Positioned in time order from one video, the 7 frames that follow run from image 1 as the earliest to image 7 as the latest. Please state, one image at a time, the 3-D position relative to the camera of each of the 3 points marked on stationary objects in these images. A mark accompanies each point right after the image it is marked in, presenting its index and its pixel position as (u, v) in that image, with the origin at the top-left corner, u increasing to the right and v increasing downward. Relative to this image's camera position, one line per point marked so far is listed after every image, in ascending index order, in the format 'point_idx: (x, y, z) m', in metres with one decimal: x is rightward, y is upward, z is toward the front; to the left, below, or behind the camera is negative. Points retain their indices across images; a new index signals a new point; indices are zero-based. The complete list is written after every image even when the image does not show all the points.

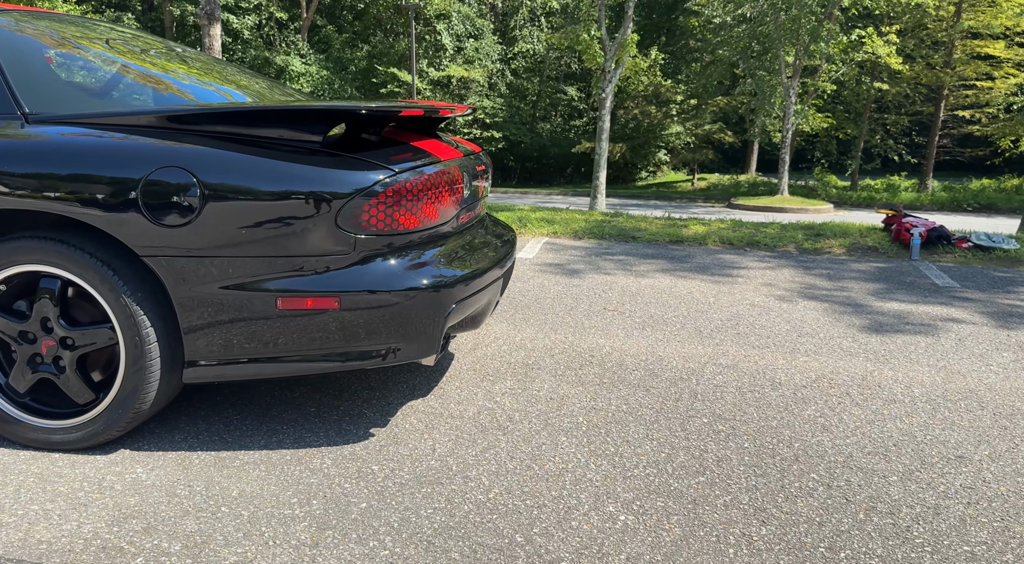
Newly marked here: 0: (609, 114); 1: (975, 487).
0: (+2.0, +3.5, +14.7) m
1: (+1.5, -0.7, +2.4) m
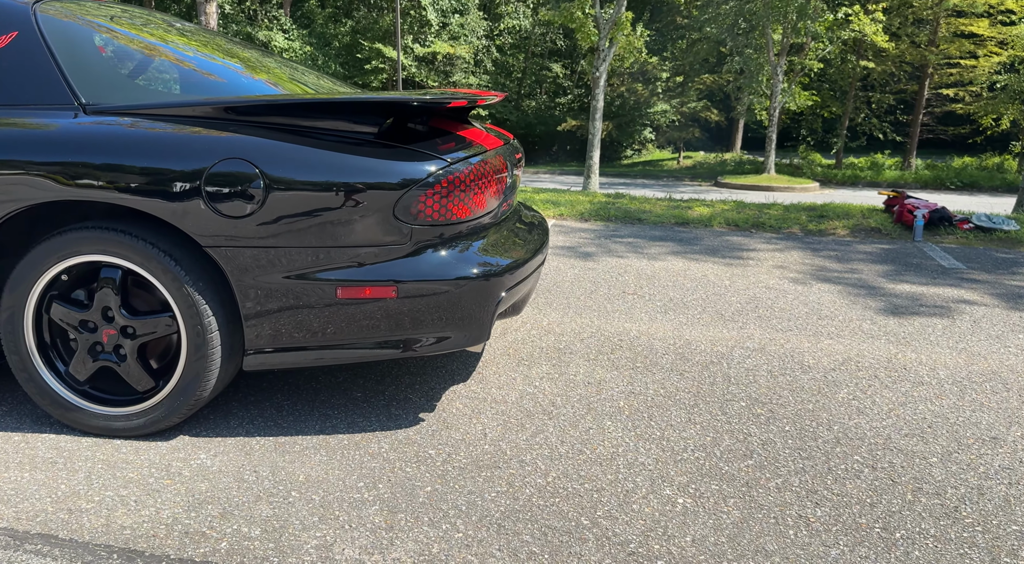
0: (+2.1, +3.9, +14.7) m
1: (+1.7, -0.6, +2.5) m
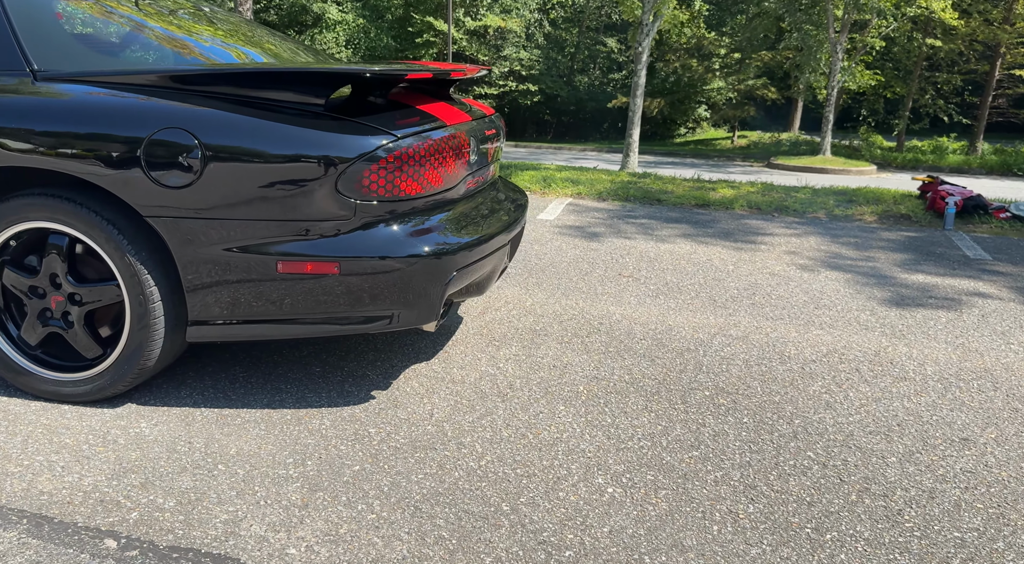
0: (+2.6, +4.3, +14.4) m
1: (+1.5, -0.6, +2.4) m
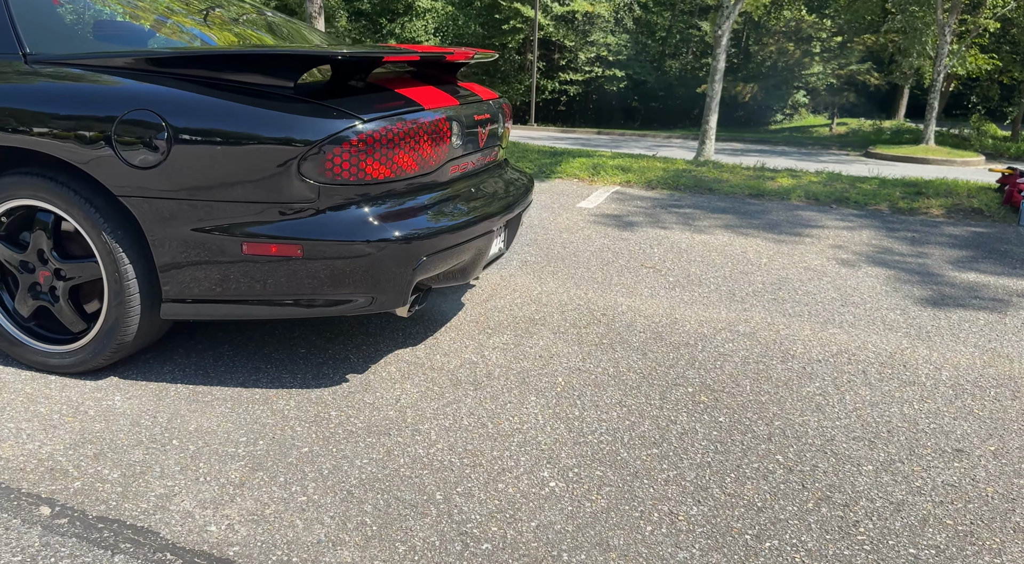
0: (+3.7, +4.4, +14.0) m
1: (+1.4, -0.6, +2.2) m
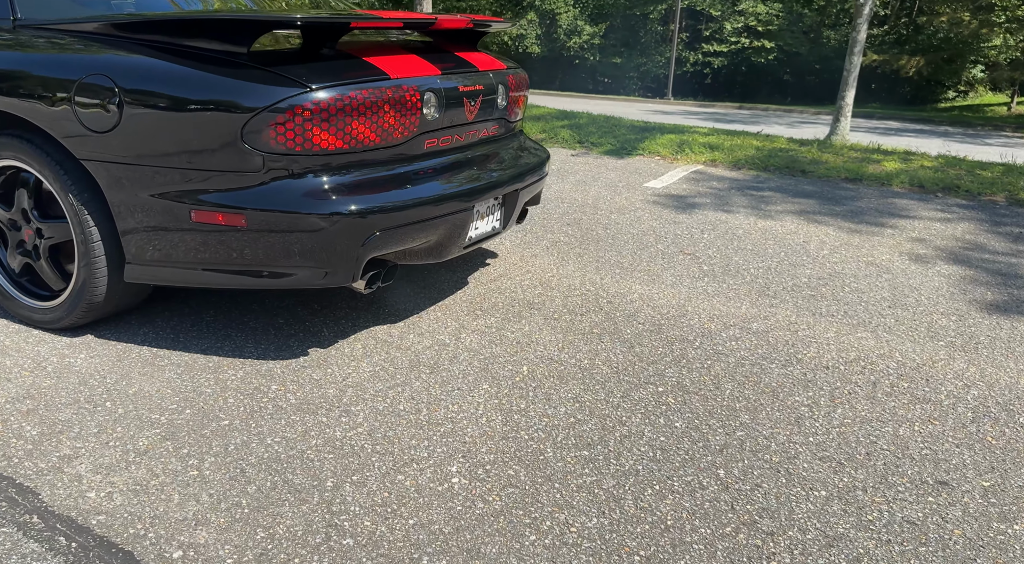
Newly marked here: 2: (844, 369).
0: (+5.4, +4.6, +13.0) m
1: (+1.1, -0.6, +1.9) m
2: (+1.4, -0.4, +2.9) m
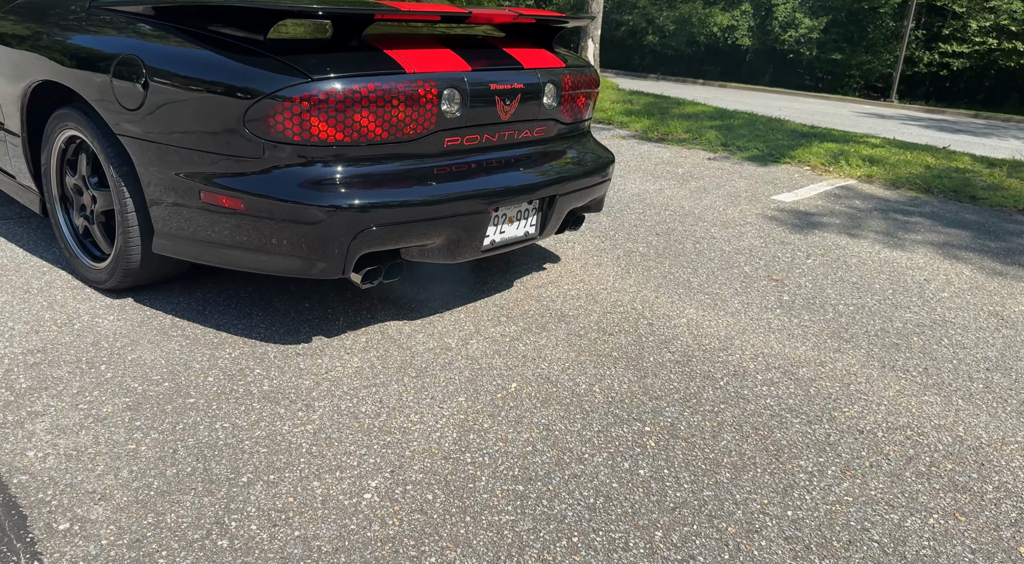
0: (+7.9, +4.0, +11.4) m
1: (+0.8, -0.8, +1.6) m
2: (+1.3, -0.6, +2.5) m
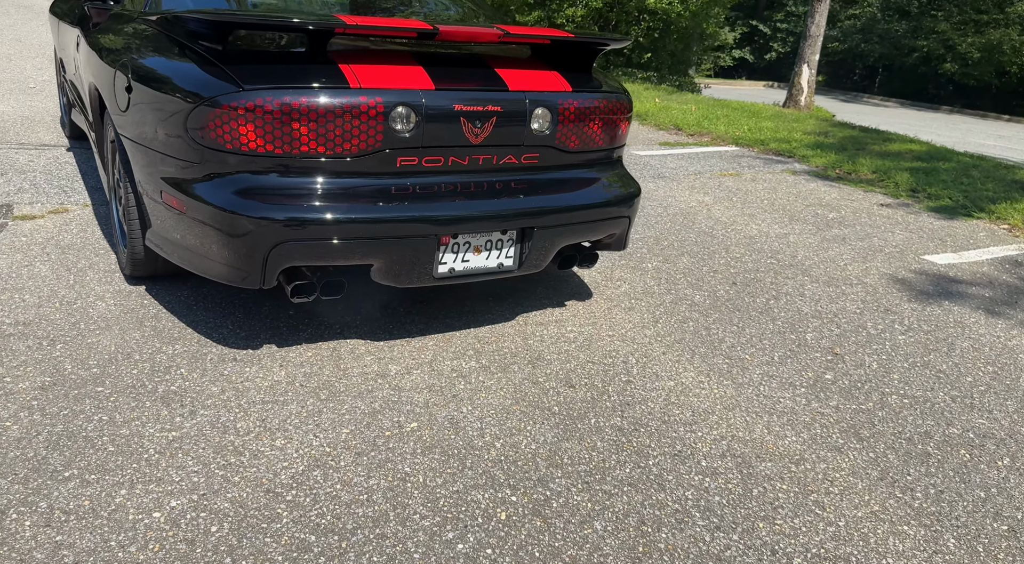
0: (+10.0, +2.5, +8.9) m
1: (+0.1, -1.0, +1.3) m
2: (+0.9, -0.8, +2.1) m
